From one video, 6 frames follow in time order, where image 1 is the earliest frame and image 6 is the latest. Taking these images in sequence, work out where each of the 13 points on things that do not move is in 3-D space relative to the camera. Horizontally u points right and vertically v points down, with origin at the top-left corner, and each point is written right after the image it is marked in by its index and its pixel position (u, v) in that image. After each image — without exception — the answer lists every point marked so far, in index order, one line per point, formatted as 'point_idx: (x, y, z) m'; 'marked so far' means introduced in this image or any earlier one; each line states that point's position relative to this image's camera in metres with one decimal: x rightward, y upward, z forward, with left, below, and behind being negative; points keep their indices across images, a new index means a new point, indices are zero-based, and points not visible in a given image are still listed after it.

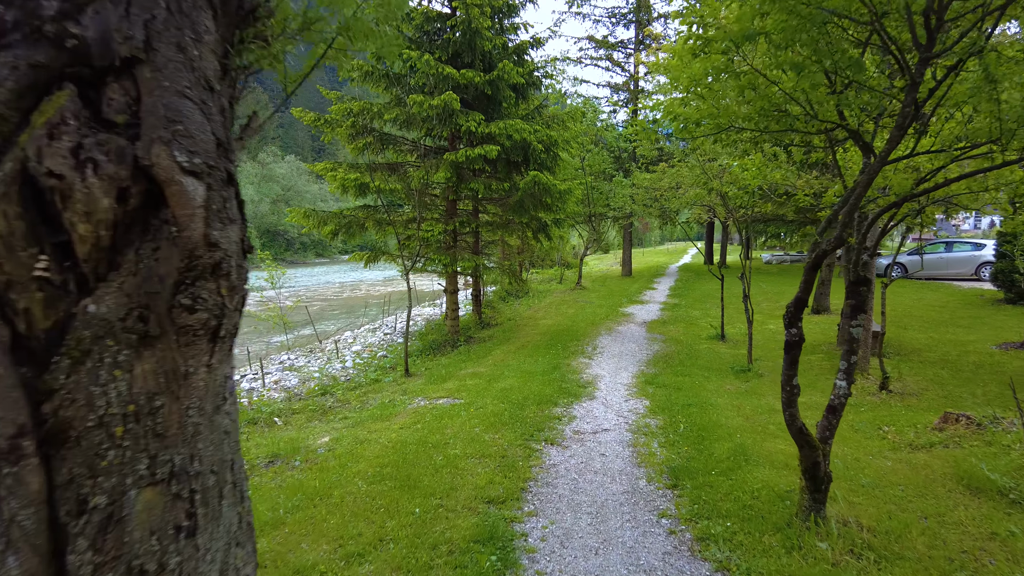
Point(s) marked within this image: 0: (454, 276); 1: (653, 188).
0: (-1.0, +0.2, +12.0) m
1: (+3.0, +2.1, +14.3) m
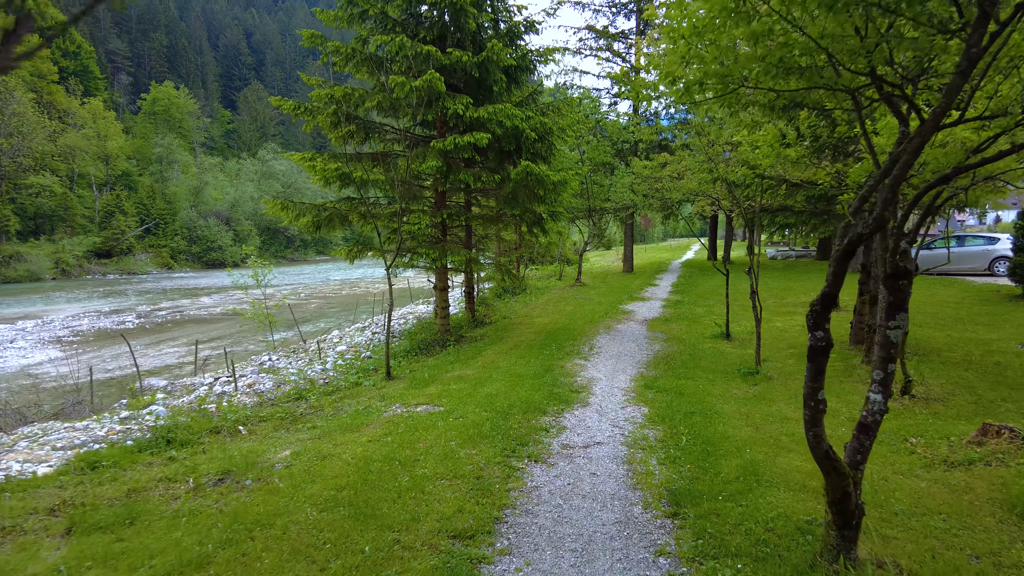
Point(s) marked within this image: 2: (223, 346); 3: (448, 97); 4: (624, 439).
0: (-1.1, +0.3, +11.3) m
1: (+2.9, +2.2, +13.7) m
2: (-7.8, -1.6, +18.6) m
3: (-1.0, +2.9, +9.9) m
4: (+0.9, -1.2, +5.1) m
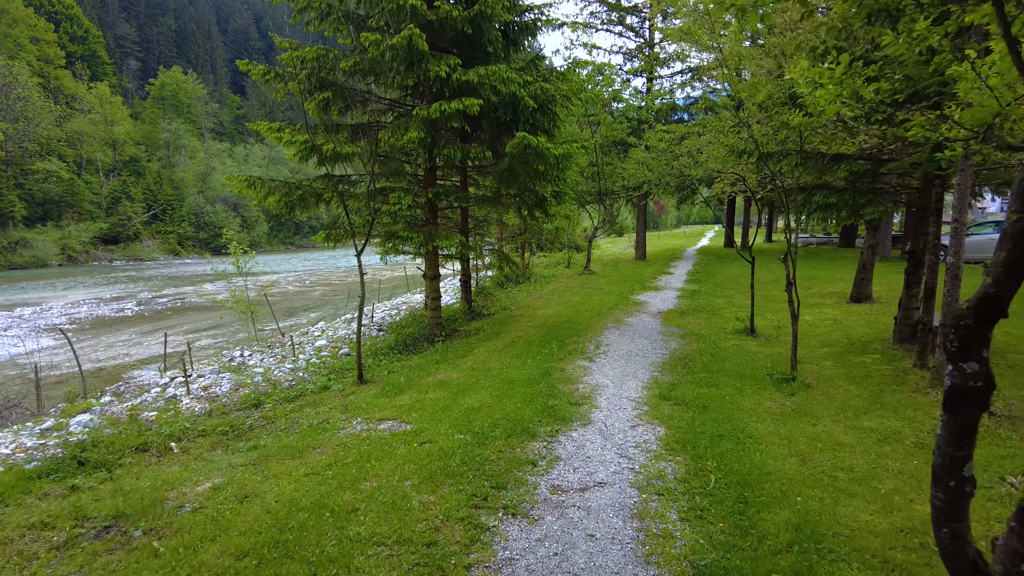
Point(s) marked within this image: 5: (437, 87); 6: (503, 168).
0: (-1.2, +0.4, +10.1) m
1: (+2.9, +2.4, +12.4) m
2: (-7.7, -1.2, +17.6) m
3: (-1.0, +3.0, +8.7) m
4: (+0.7, -1.1, +4.0) m
5: (-1.0, +2.8, +9.0) m
6: (-0.1, +1.7, +9.6) m
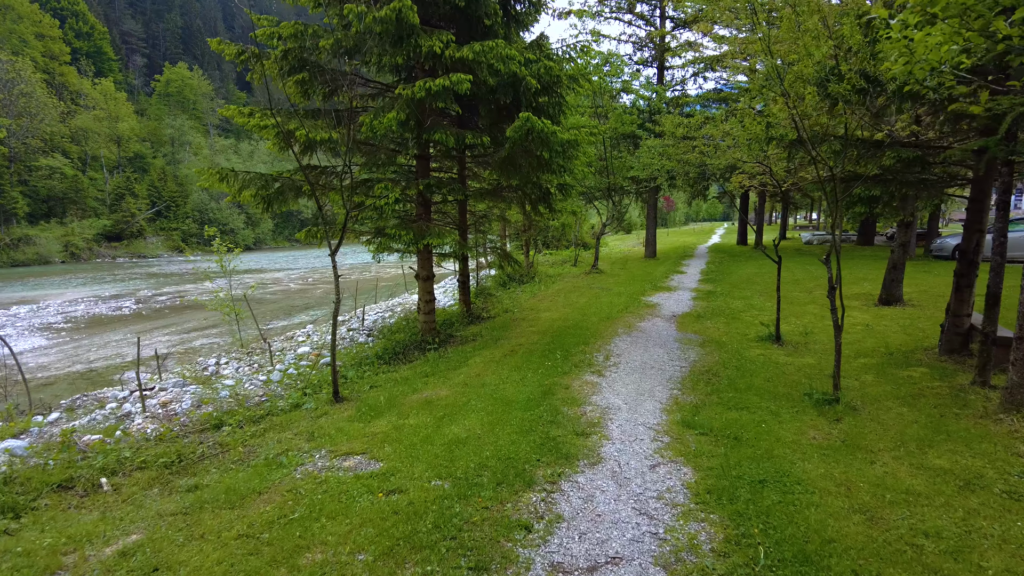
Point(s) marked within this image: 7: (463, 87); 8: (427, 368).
0: (-1.1, +0.4, +9.2) m
1: (+3.0, +2.4, +11.4) m
2: (-7.6, -1.2, +16.7) m
3: (-1.0, +3.0, +7.7) m
4: (+0.7, -1.2, +3.0) m
5: (-1.0, +2.7, +8.1) m
6: (-0.1, +1.7, +8.6) m
7: (-0.5, +2.2, +7.2) m
8: (-1.0, -0.9, +7.4) m
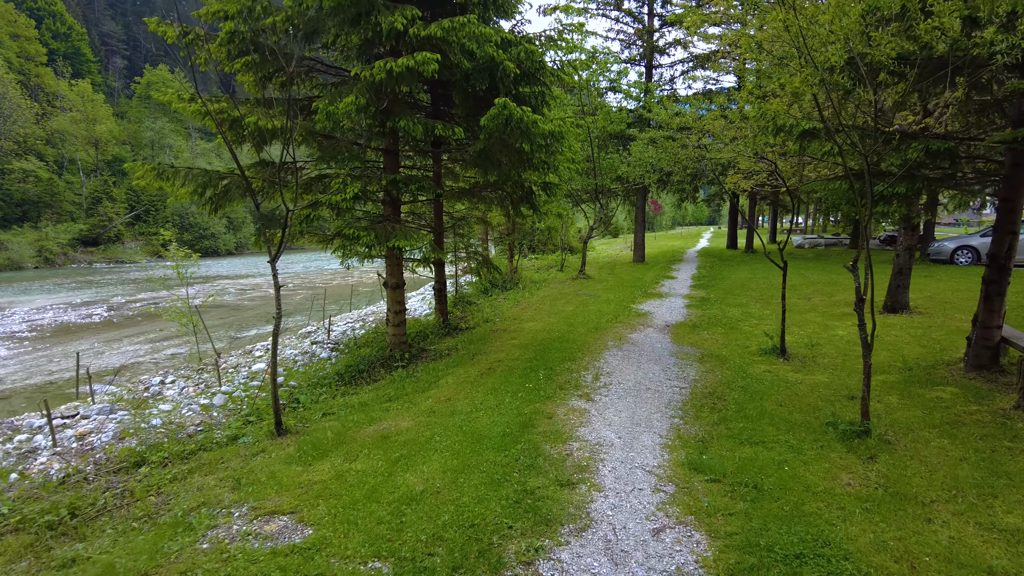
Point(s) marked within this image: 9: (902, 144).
0: (-1.4, +0.3, +8.3) m
1: (+2.6, +2.3, +10.6) m
2: (-8.0, -1.4, +15.7) m
3: (-1.3, +2.8, +6.8) m
4: (+0.5, -1.3, +2.1) m
5: (-1.3, +2.6, +7.2) m
6: (-0.4, +1.6, +7.7) m
7: (-0.8, +2.1, +6.3) m
8: (-1.2, -1.0, +6.5) m
9: (+3.7, +1.4, +6.3) m
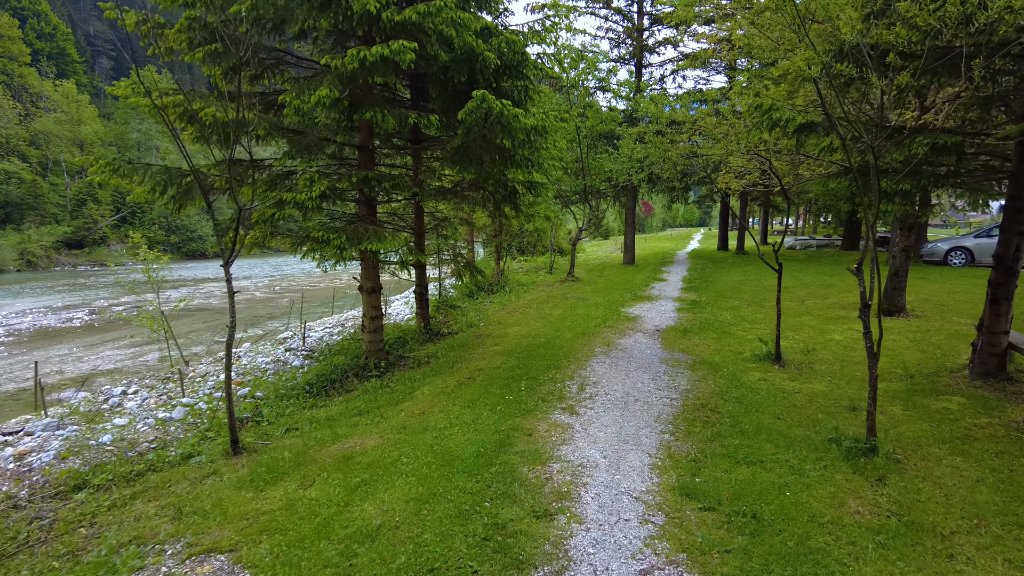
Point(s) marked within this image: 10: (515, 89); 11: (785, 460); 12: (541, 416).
0: (-1.6, +0.2, +7.9) m
1: (+2.4, +2.2, +10.2) m
2: (-8.3, -1.5, +15.1) m
3: (-1.5, +2.8, +6.4) m
4: (+0.4, -1.3, +1.7) m
5: (-1.5, +2.6, +6.8) m
6: (-0.6, +1.5, +7.3) m
7: (-1.0, +2.0, +5.9) m
8: (-1.4, -1.1, +6.1) m
9: (+3.5, +1.3, +5.9) m
10: (0.0, +2.3, +7.8) m
11: (+1.8, -1.1, +4.4) m
12: (+0.2, -1.0, +5.4) m
